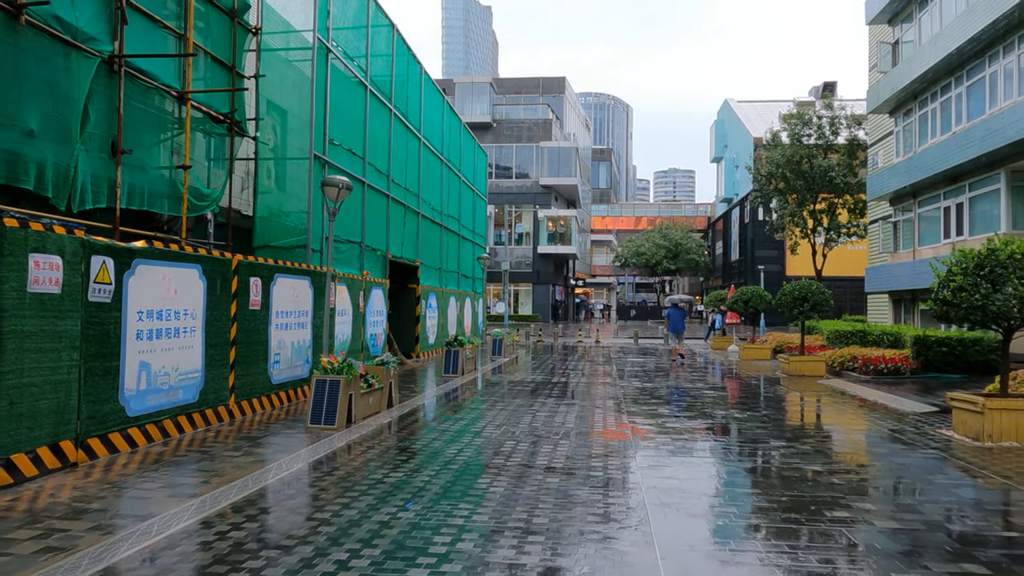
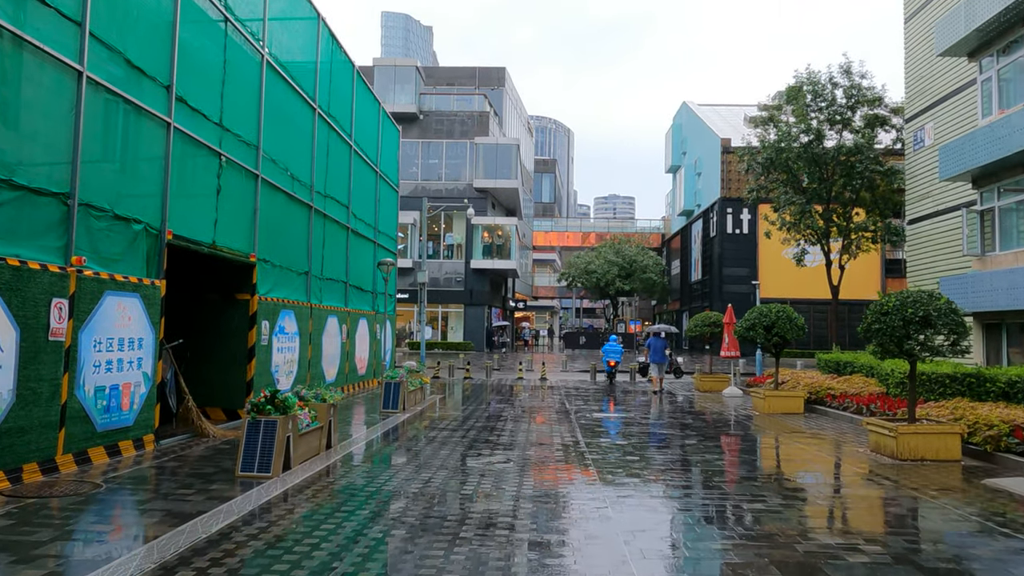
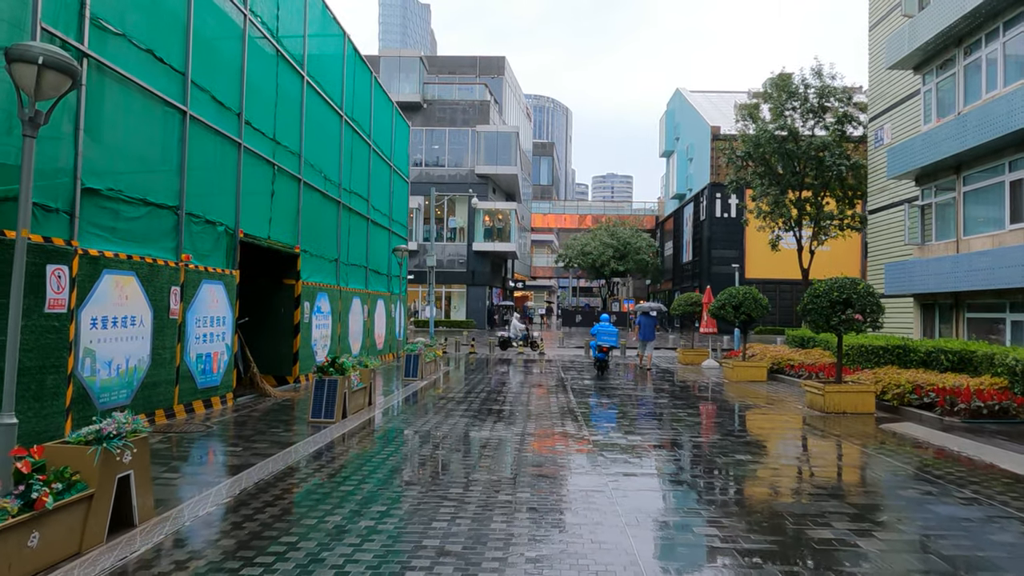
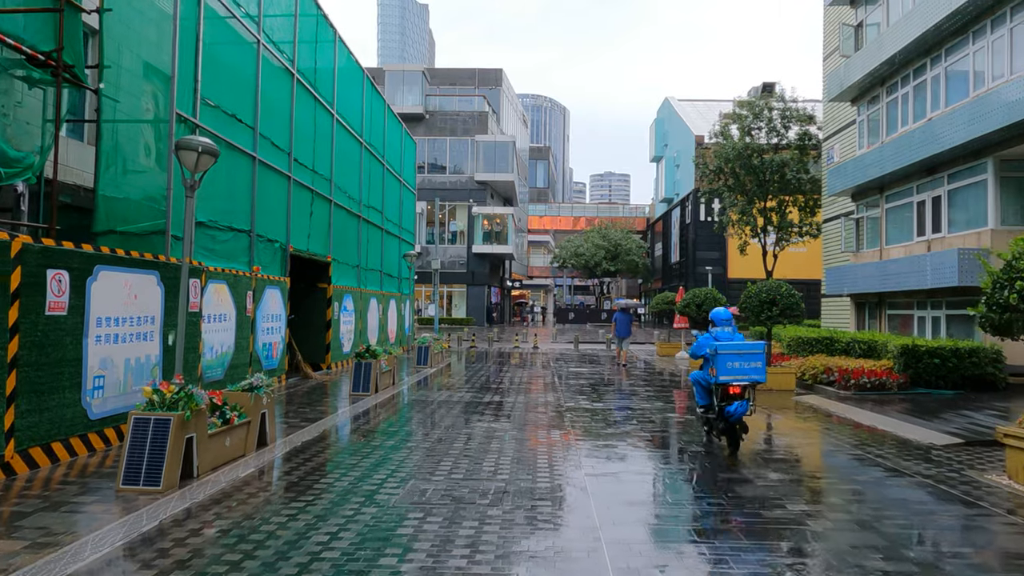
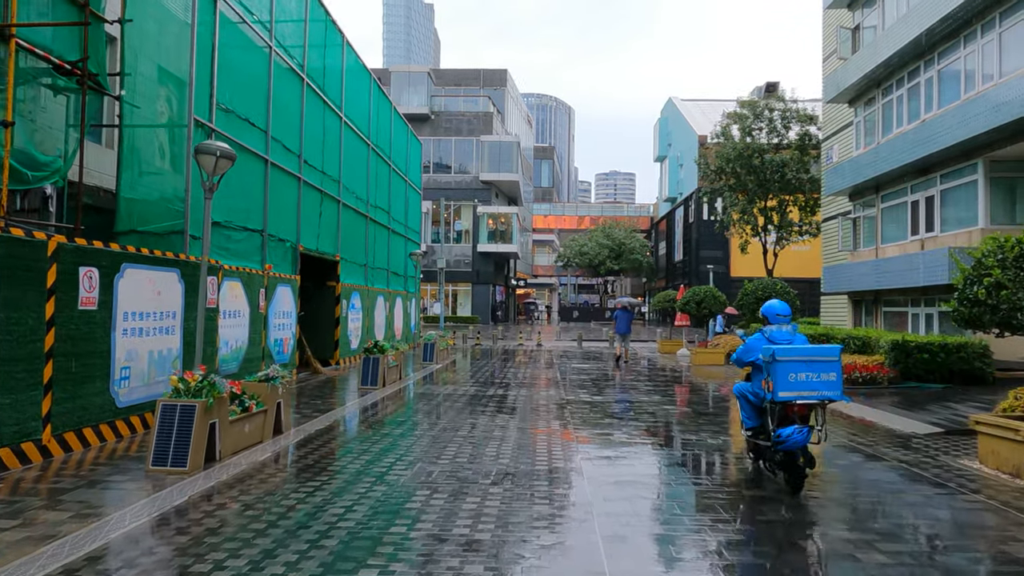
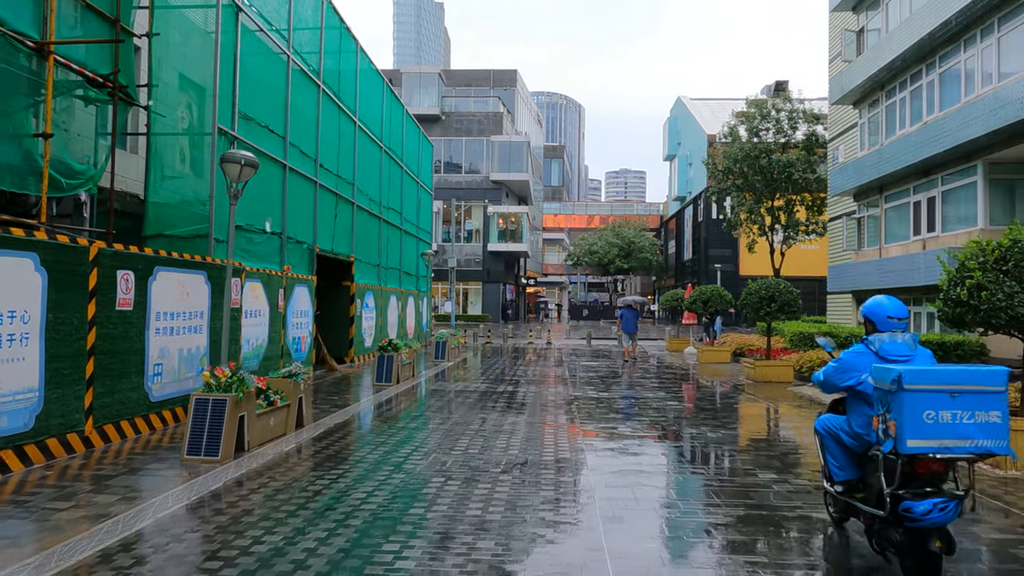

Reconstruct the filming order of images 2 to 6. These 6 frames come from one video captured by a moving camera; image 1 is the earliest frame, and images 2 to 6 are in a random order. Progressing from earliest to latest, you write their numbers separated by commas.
6, 5, 4, 3, 2
